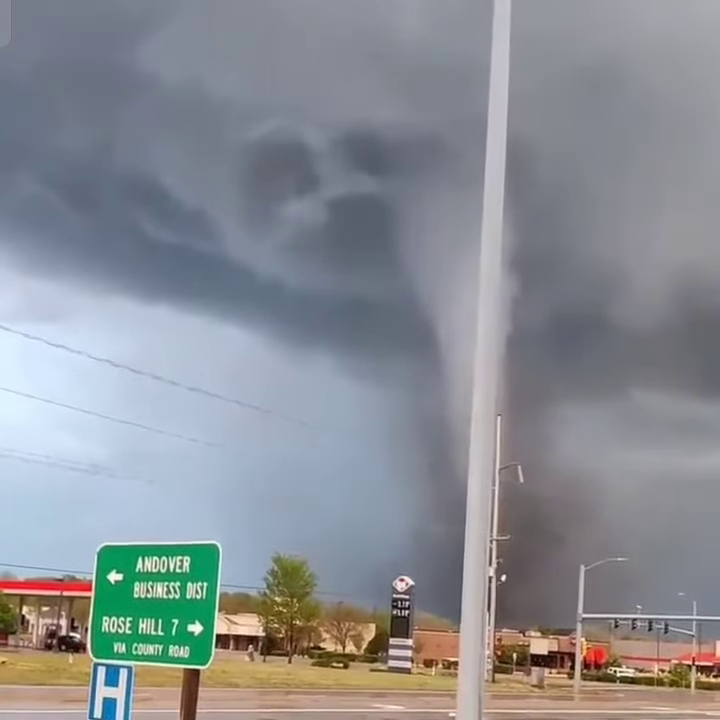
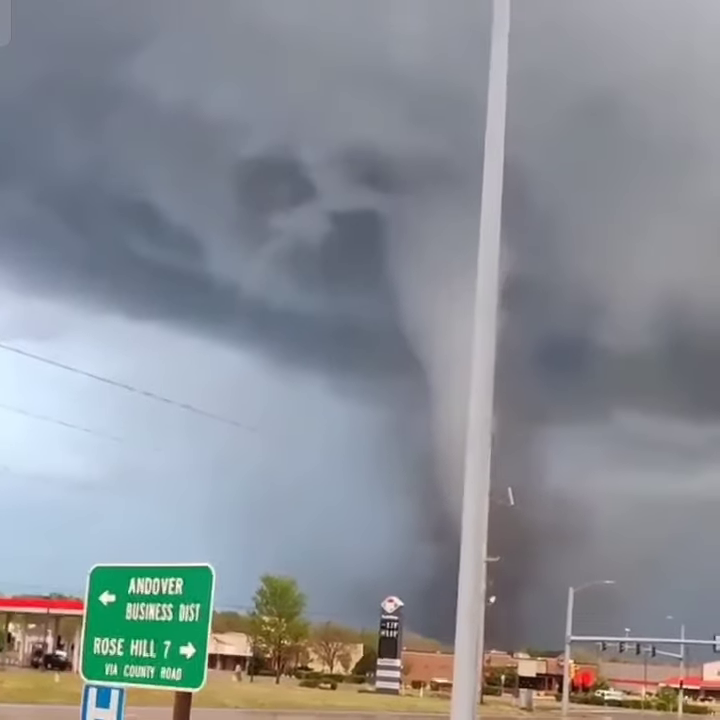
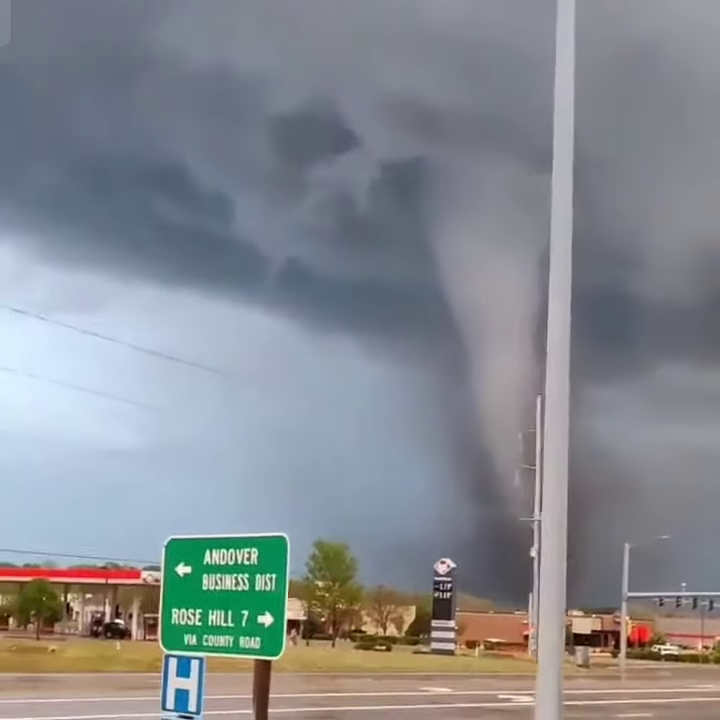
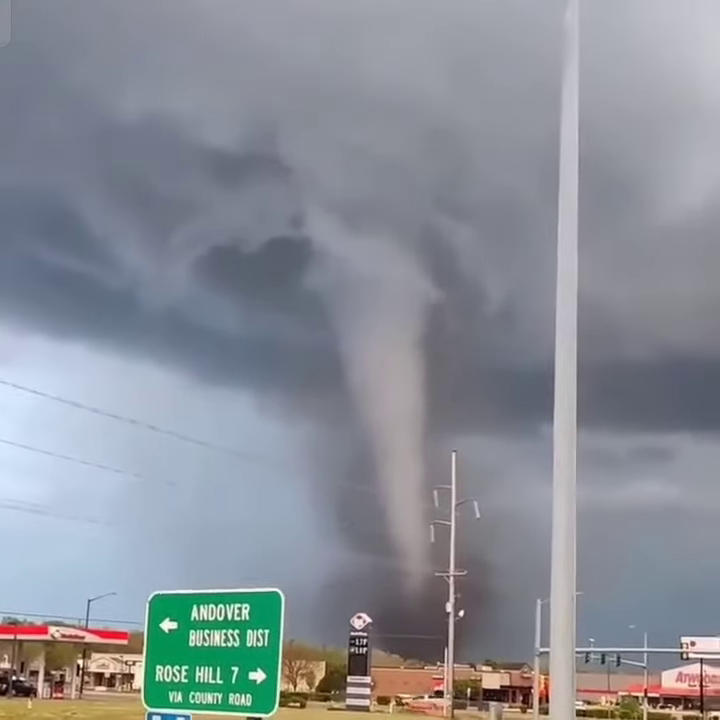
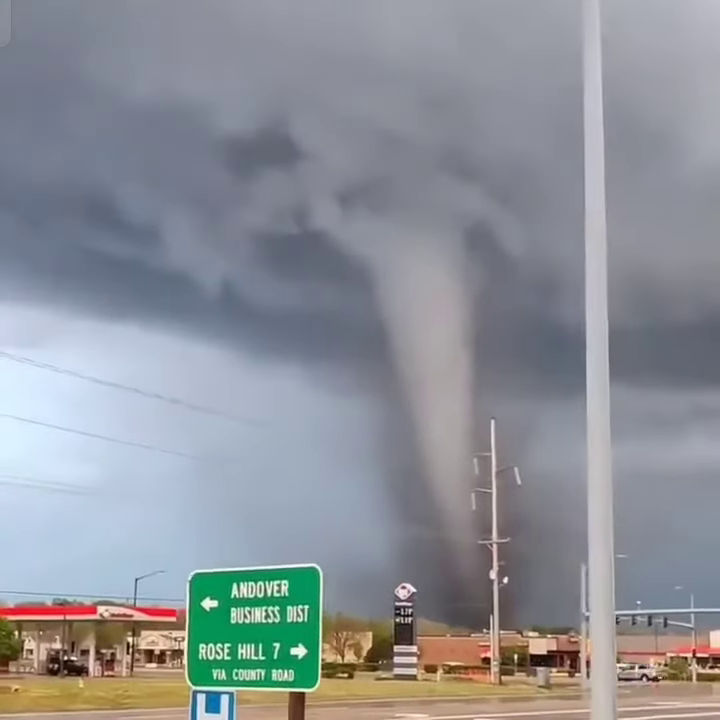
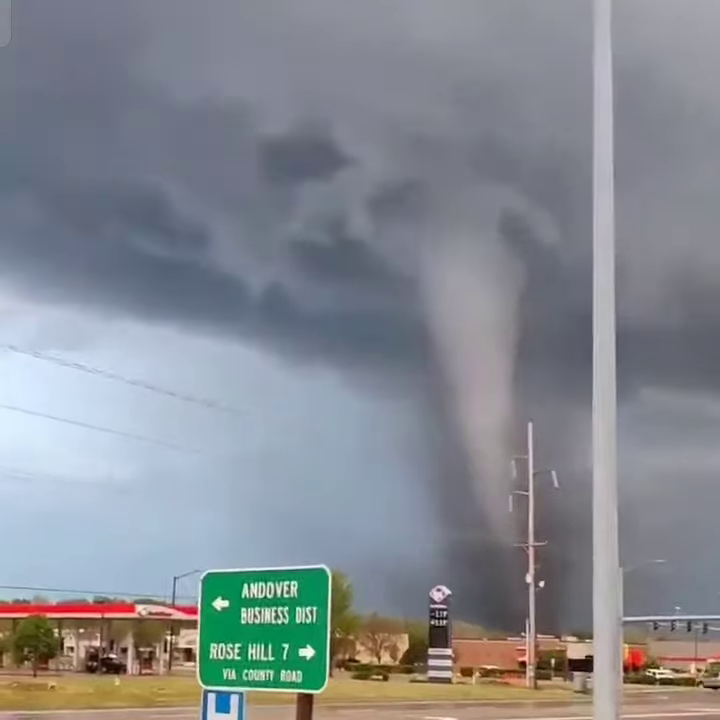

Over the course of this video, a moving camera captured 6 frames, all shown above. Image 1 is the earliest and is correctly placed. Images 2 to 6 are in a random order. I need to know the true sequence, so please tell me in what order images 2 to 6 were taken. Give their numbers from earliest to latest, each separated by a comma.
2, 3, 6, 5, 4
